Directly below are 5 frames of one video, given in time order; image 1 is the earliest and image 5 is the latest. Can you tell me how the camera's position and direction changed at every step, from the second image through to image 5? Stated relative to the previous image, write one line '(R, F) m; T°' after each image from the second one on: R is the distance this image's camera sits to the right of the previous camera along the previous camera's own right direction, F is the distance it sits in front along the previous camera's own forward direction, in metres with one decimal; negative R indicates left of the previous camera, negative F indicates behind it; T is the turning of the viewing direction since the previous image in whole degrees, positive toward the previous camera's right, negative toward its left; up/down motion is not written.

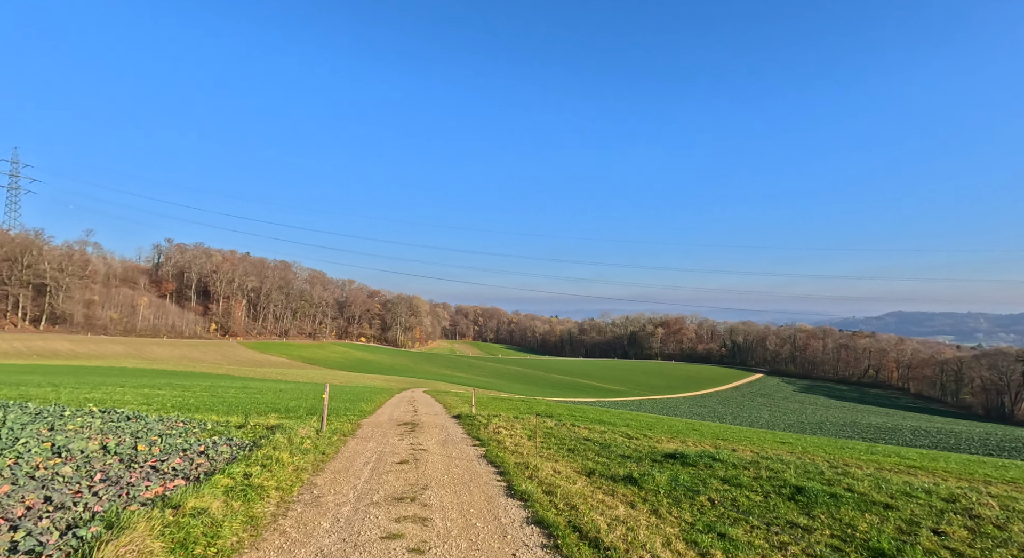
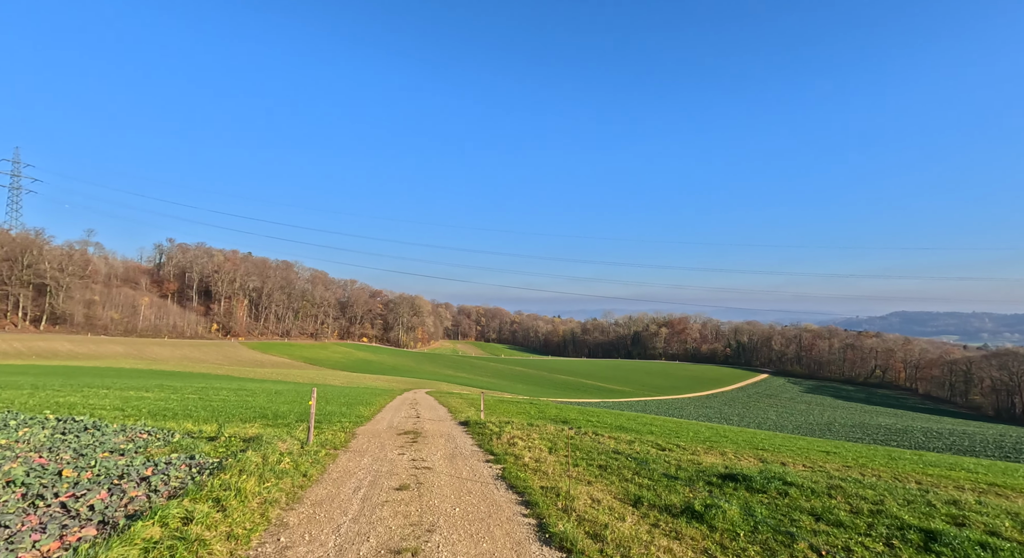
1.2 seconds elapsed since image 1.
(-0.3, +1.6) m; 0°
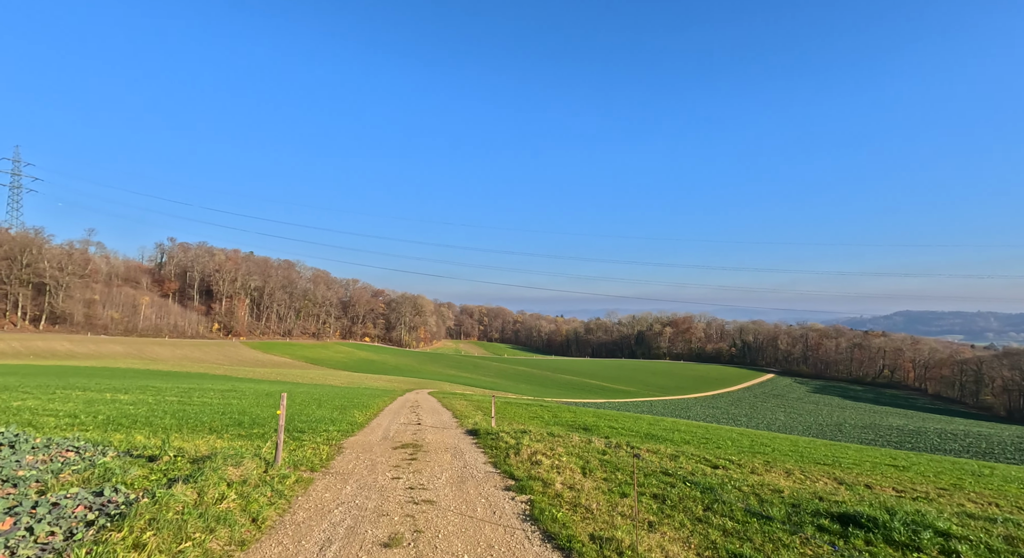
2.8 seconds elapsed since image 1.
(-0.3, +2.0) m; 0°
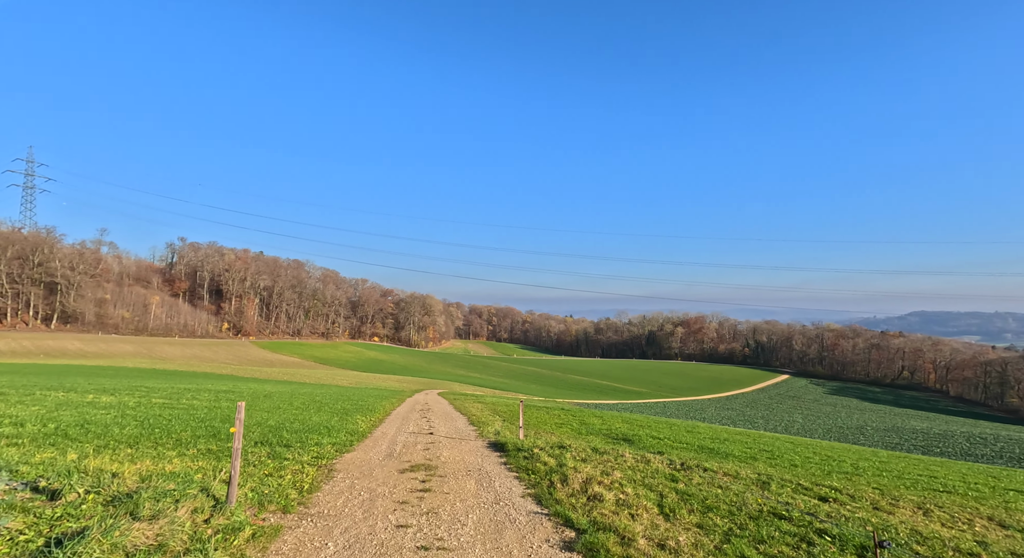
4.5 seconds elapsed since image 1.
(-0.4, +2.2) m; -1°
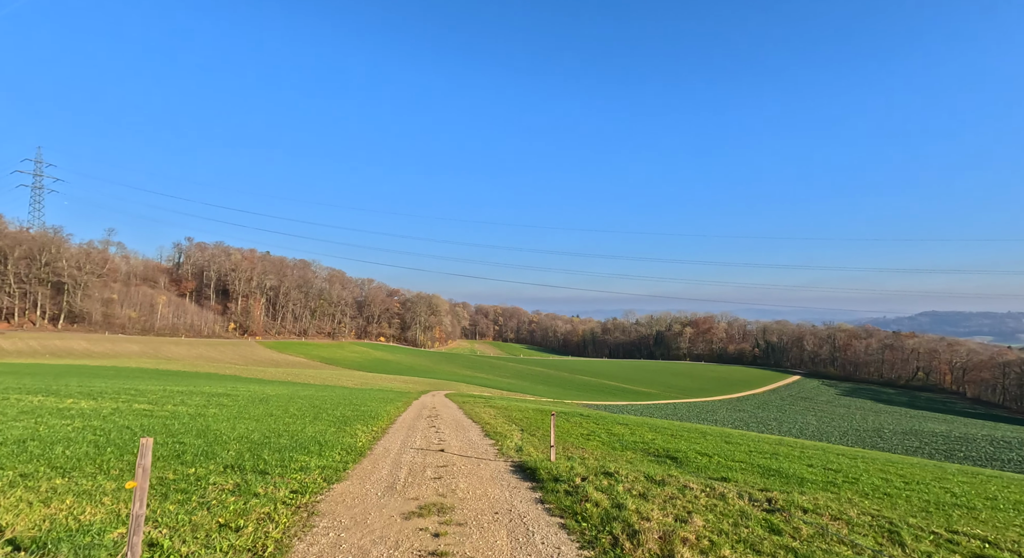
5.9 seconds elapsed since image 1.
(-0.3, +1.9) m; -1°
